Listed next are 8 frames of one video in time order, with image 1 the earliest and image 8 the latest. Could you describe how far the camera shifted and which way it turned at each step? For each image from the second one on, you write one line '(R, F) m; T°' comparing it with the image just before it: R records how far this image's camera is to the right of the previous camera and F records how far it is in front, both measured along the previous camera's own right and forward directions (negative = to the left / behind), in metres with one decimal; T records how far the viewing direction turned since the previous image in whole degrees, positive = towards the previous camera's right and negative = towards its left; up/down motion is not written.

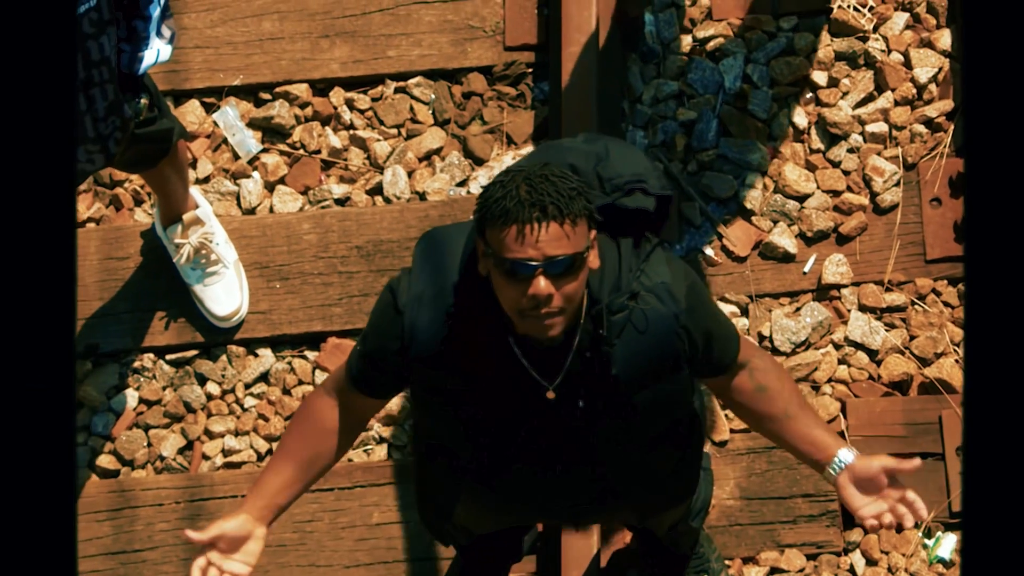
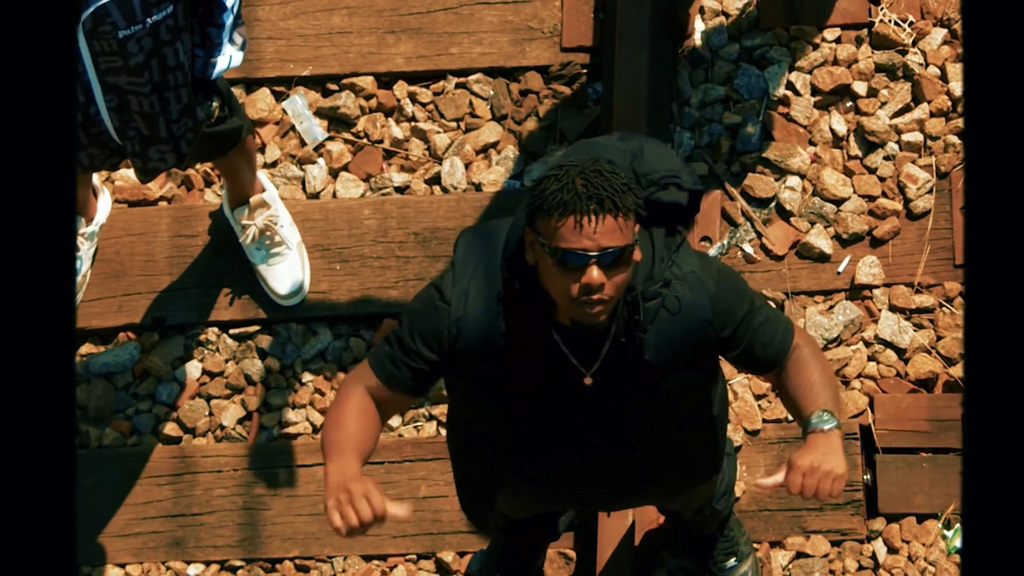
(-0.2, -0.2) m; 0°
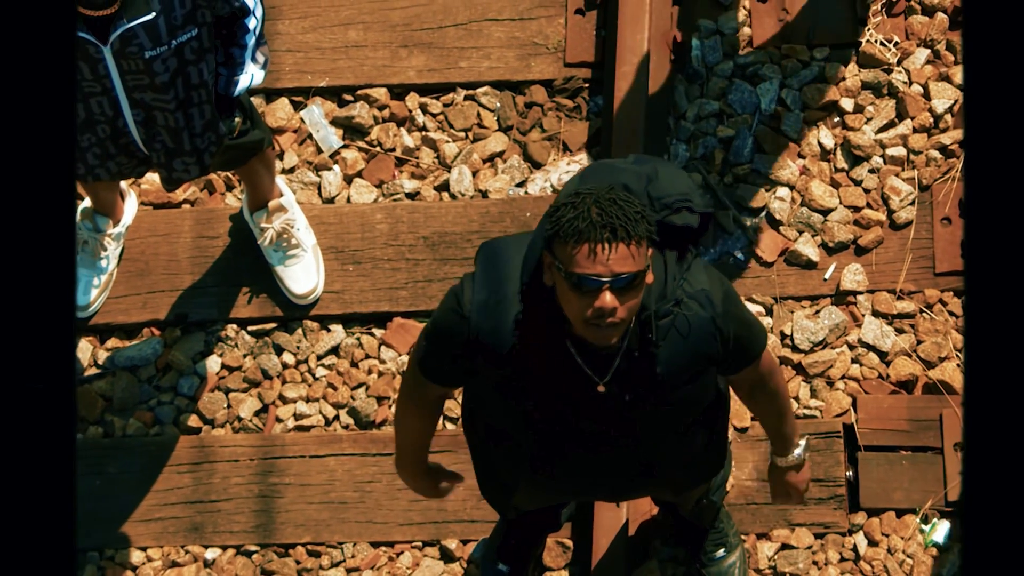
(0.0, -0.2) m; 0°
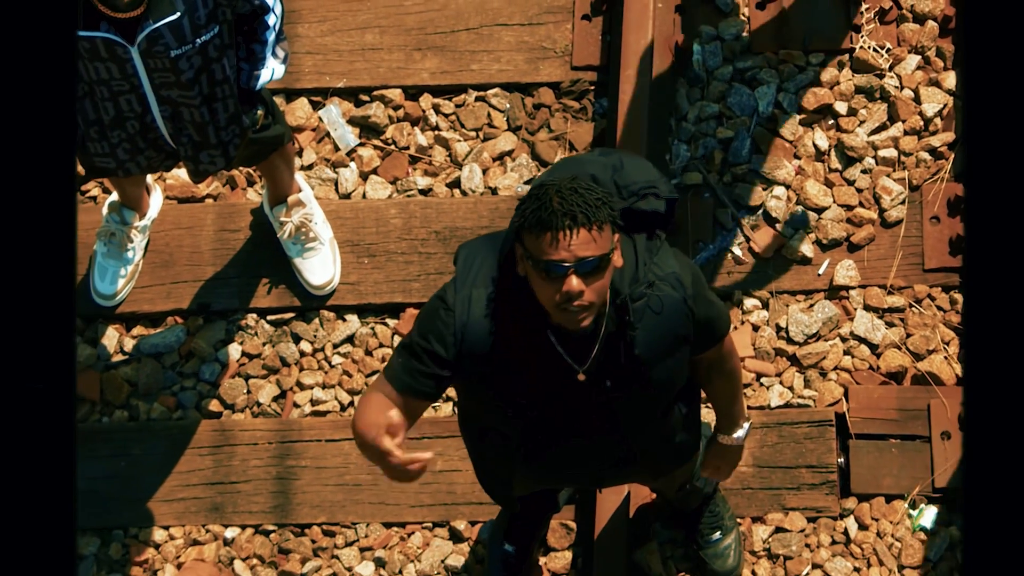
(0.0, -0.2) m; 0°
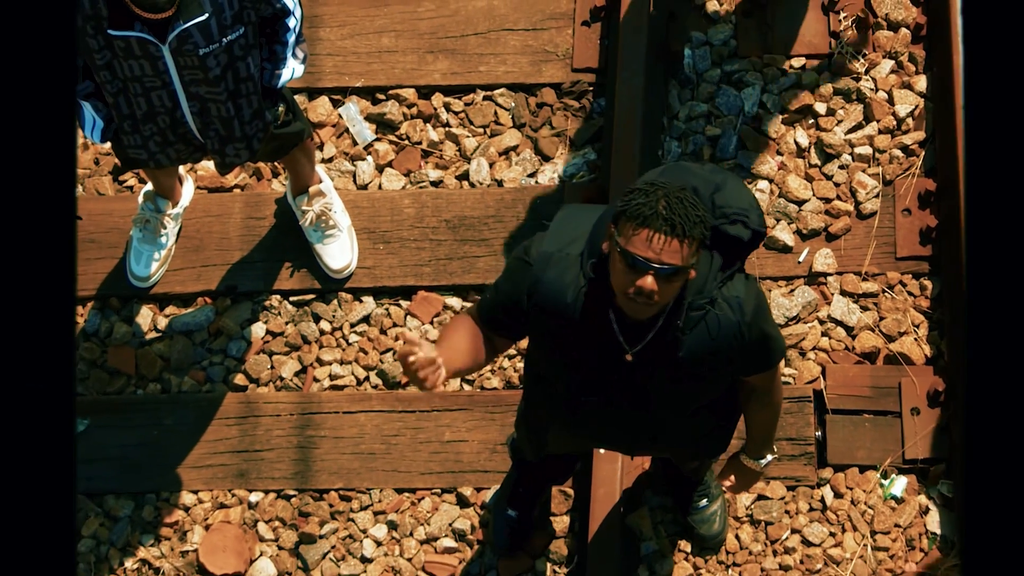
(0.0, -0.4) m; 0°
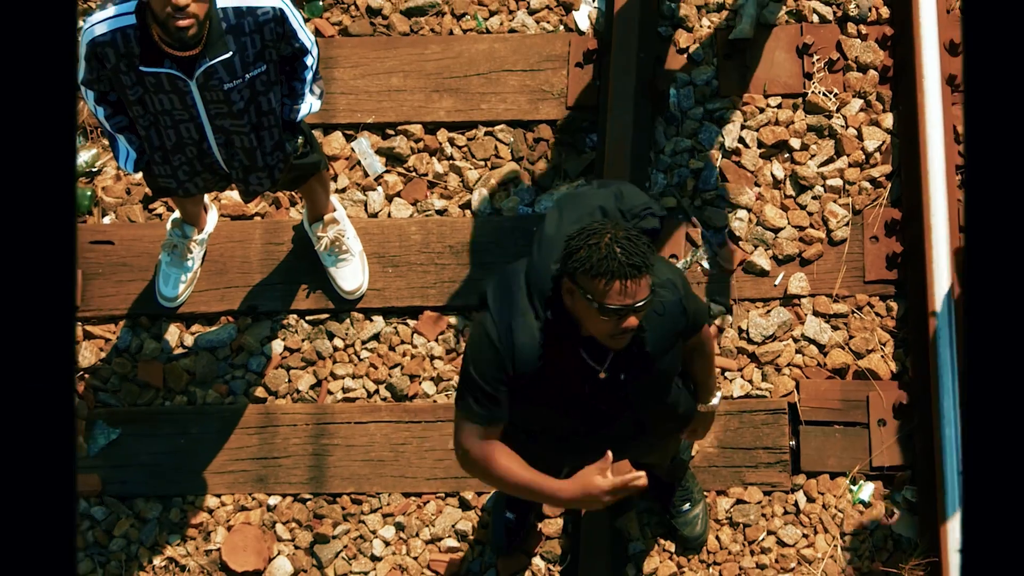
(0.0, -0.4) m; 0°
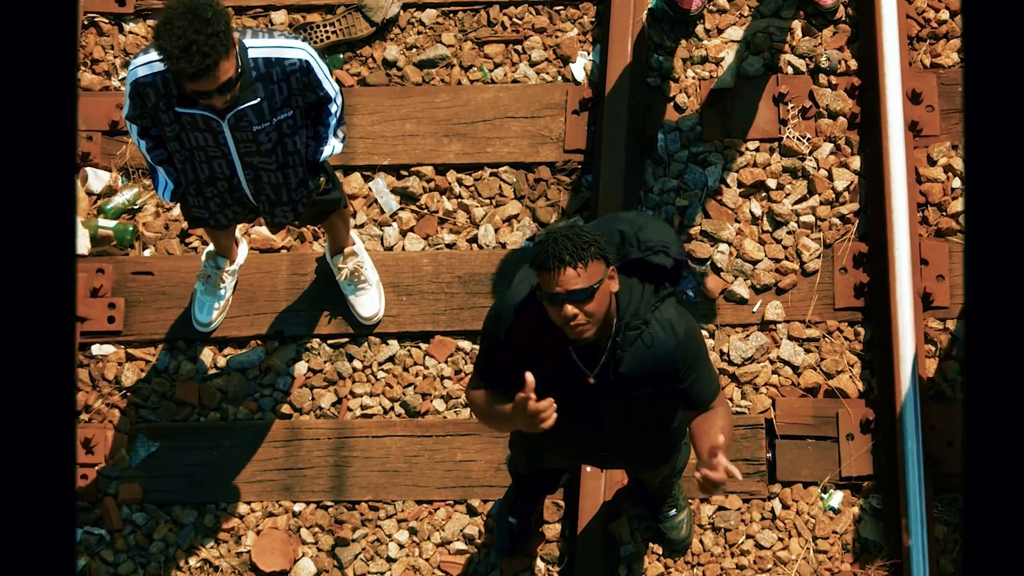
(0.0, -0.5) m; 0°
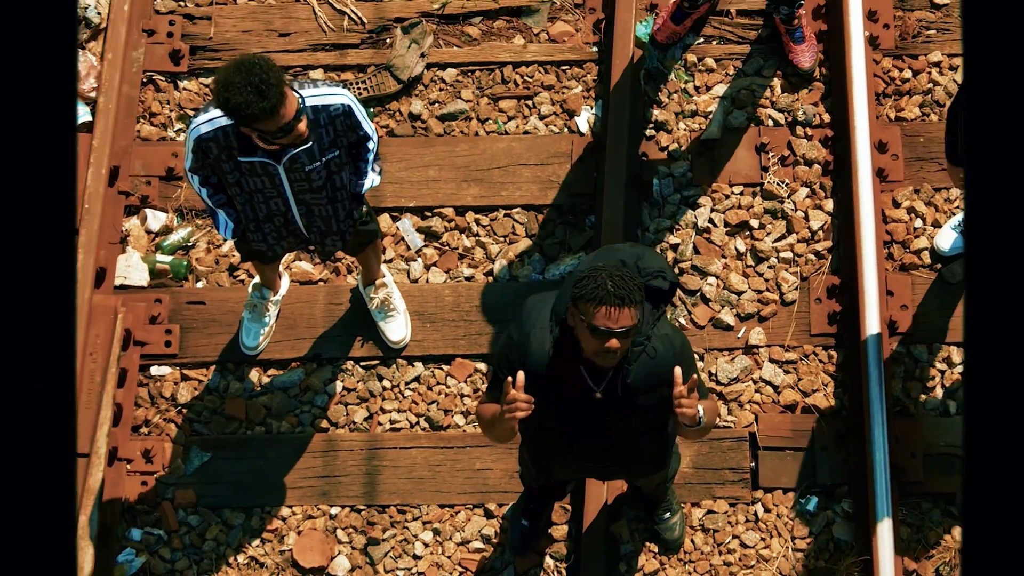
(-0.1, -0.7) m; 0°
